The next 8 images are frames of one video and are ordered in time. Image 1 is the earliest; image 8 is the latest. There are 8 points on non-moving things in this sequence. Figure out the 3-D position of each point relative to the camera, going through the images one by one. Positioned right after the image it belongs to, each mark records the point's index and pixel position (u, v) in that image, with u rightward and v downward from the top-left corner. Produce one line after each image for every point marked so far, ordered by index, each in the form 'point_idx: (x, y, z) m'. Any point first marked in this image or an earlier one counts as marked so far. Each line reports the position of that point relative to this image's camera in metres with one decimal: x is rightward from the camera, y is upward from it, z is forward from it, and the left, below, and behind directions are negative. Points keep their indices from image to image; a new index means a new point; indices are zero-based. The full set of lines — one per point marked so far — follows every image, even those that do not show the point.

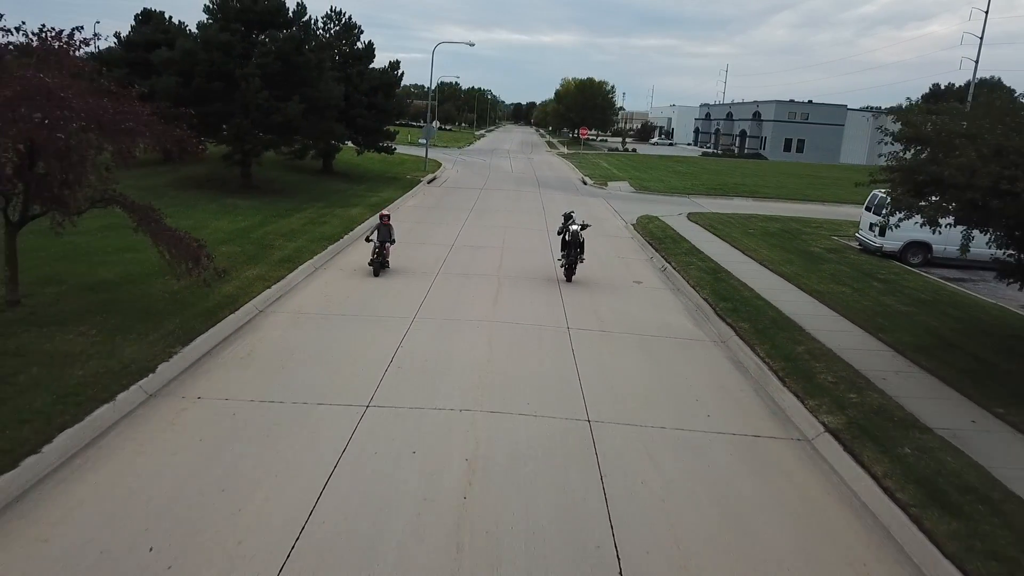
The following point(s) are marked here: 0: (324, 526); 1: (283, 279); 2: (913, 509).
0: (-1.0, -1.4, +4.4) m
1: (-2.9, +0.1, +9.9) m
2: (+2.5, -1.4, +4.8) m
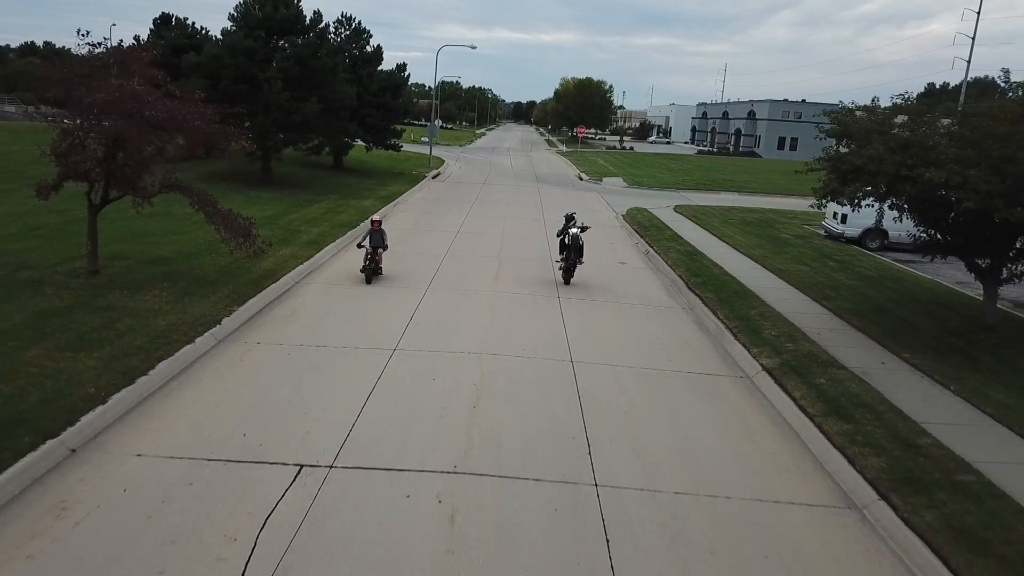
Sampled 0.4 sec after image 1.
0: (-1.1, -1.1, +5.9) m
1: (-2.9, +0.4, +11.4) m
2: (+2.4, -1.0, +6.2) m
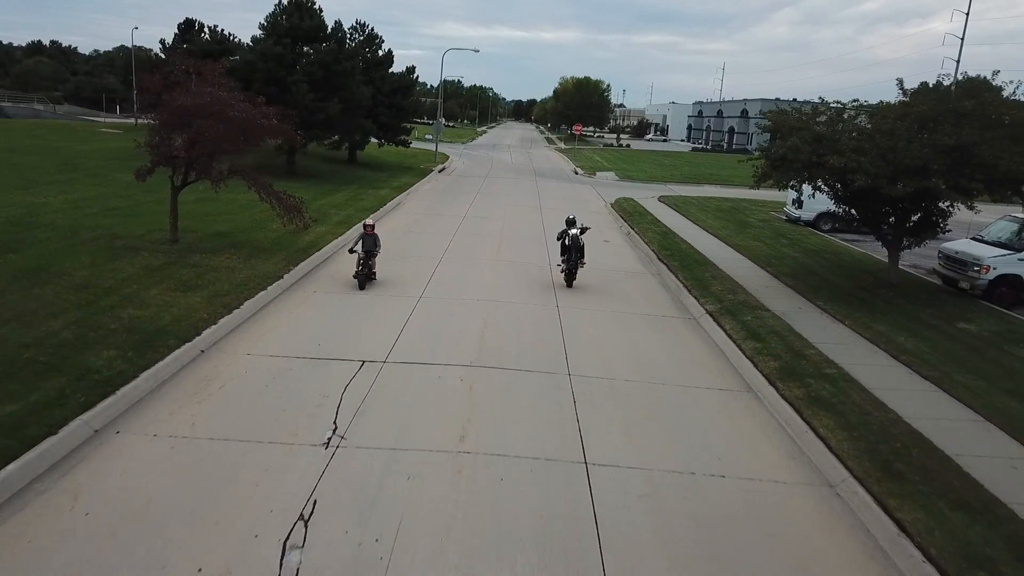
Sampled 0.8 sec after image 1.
0: (-1.1, -0.6, +8.1) m
1: (-2.9, +0.9, +13.5) m
2: (+2.4, -0.6, +8.4) m
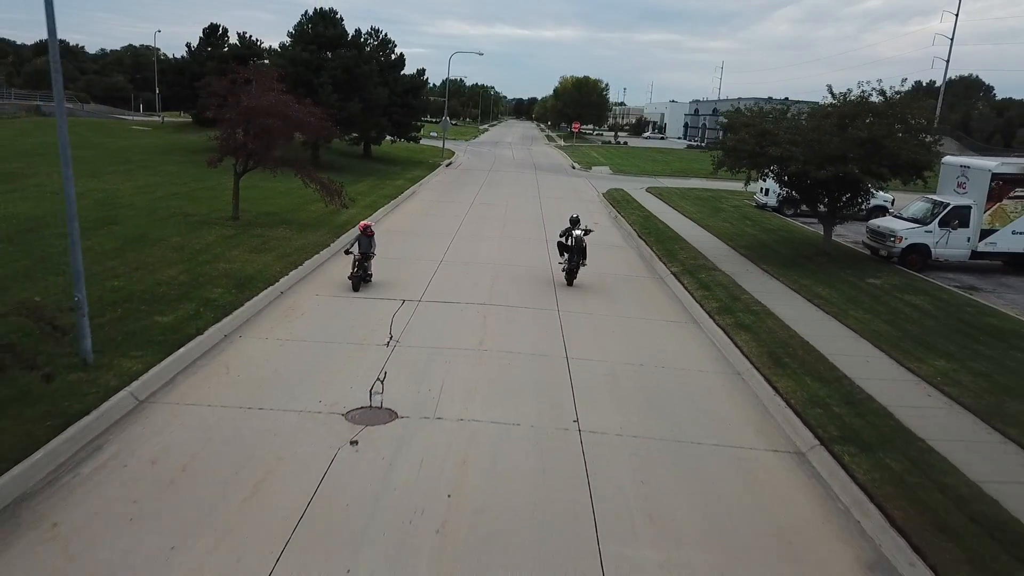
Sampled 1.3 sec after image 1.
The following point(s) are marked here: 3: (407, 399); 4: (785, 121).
0: (-1.0, -0.1, +10.4) m
1: (-2.8, +1.4, +15.9) m
2: (+2.5, 0.0, +10.8) m
3: (-0.8, -1.0, +6.6) m
4: (+4.4, +2.7, +12.9) m
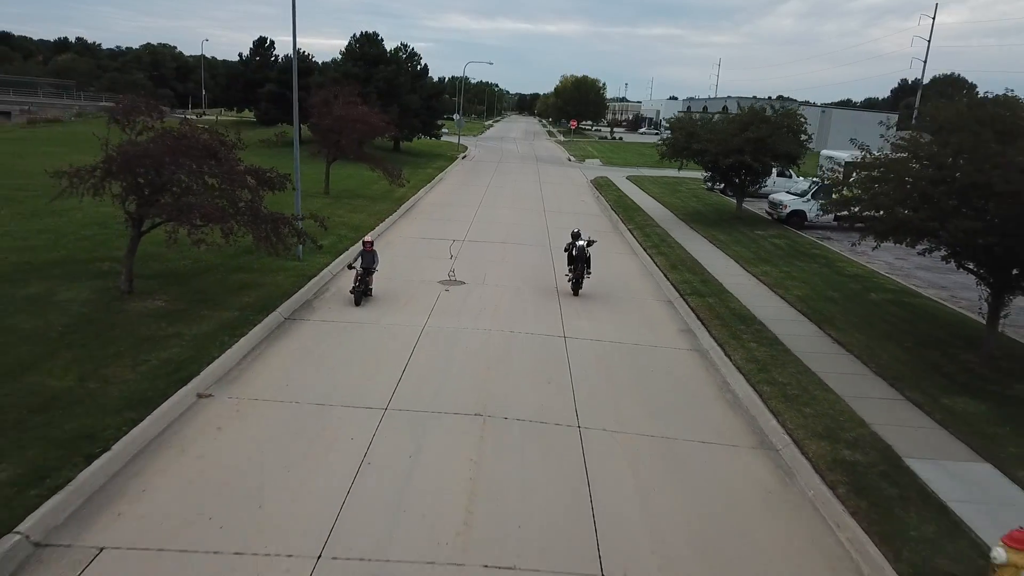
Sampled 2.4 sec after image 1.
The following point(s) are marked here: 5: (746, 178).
0: (-0.8, +1.0, +16.3) m
1: (-2.6, +2.6, +21.7) m
2: (+2.7, +1.1, +16.6) m
3: (-0.7, +0.1, +12.5) m
4: (+4.6, +3.8, +18.7) m
5: (+5.6, +2.6, +18.8) m
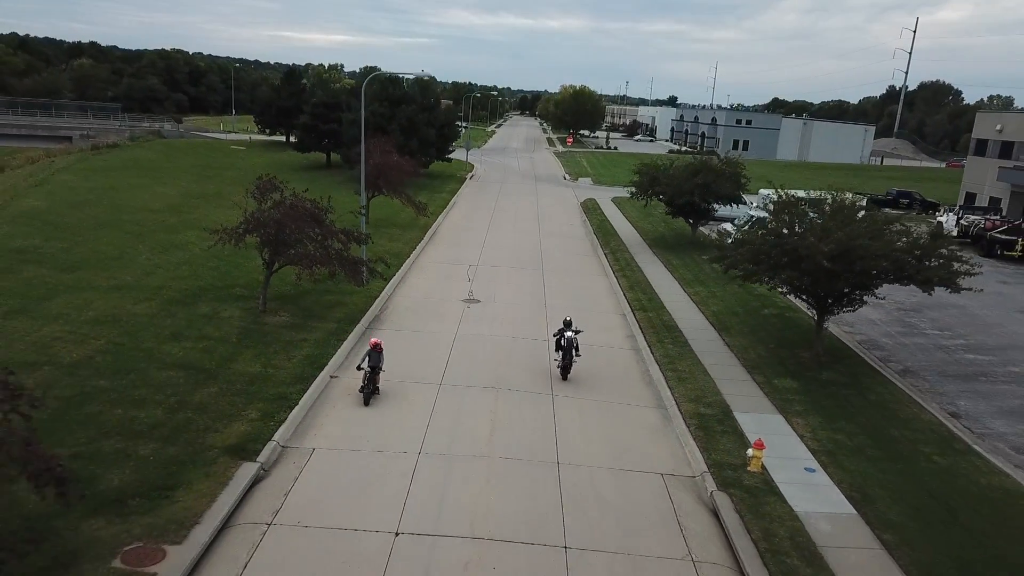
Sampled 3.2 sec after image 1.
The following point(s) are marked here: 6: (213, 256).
0: (-0.8, +0.7, +21.4) m
1: (-2.6, +2.3, +26.8) m
2: (+2.7, +0.7, +21.7) m
3: (-0.6, -0.3, +17.6) m
4: (+4.6, +3.5, +23.8) m
5: (+5.6, +2.3, +23.9) m
6: (-7.0, +0.7, +18.3) m
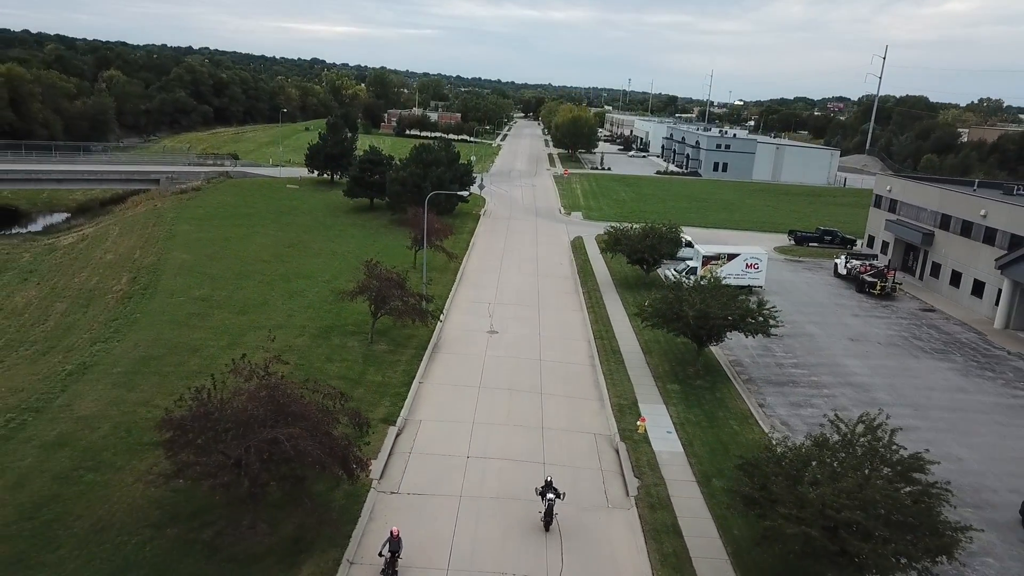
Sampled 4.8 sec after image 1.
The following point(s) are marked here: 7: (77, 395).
0: (-0.5, -0.5, +31.3) m
1: (-2.3, +1.1, +36.7) m
2: (+3.0, -0.5, +31.6) m
3: (-0.4, -1.5, +27.5) m
4: (+4.9, +2.3, +33.6) m
5: (+5.9, +1.1, +33.7) m
6: (-6.7, -0.5, +28.3) m
7: (-10.8, -2.7, +19.5) m
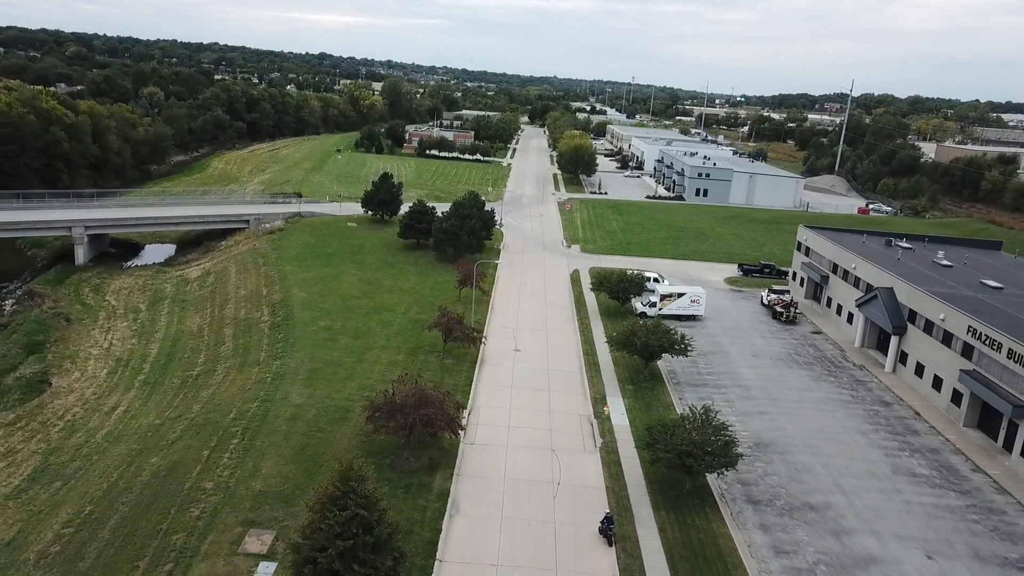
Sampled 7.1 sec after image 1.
0: (+0.4, -2.3, +46.0) m
1: (-1.3, -0.6, +51.4) m
2: (+3.9, -2.3, +46.3) m
3: (+0.6, -3.4, +42.2) m
4: (+5.9, +0.5, +48.2) m
5: (+6.9, -0.7, +48.3) m
6: (-5.8, -2.3, +43.0) m
7: (-9.9, -4.6, +34.3) m
